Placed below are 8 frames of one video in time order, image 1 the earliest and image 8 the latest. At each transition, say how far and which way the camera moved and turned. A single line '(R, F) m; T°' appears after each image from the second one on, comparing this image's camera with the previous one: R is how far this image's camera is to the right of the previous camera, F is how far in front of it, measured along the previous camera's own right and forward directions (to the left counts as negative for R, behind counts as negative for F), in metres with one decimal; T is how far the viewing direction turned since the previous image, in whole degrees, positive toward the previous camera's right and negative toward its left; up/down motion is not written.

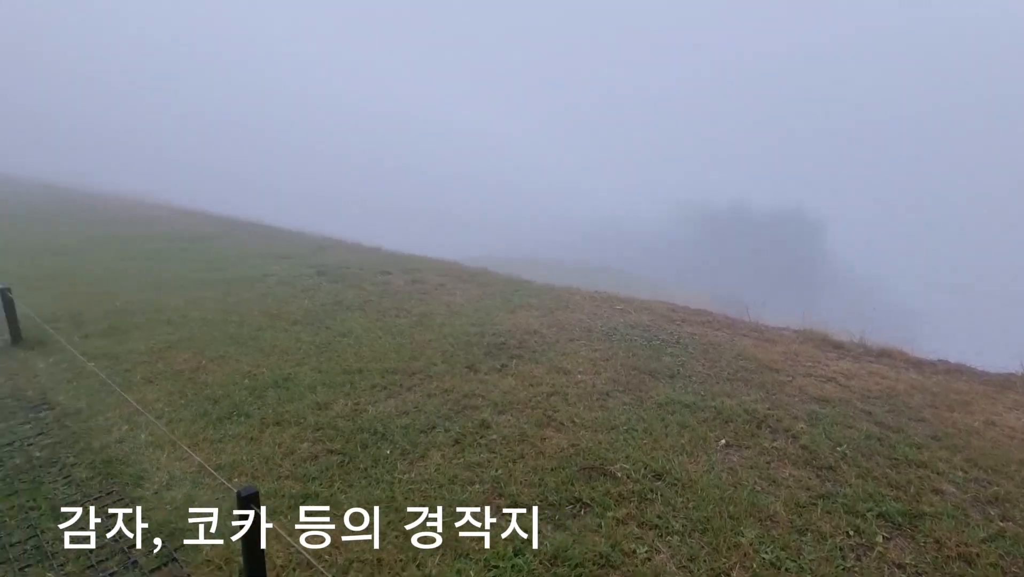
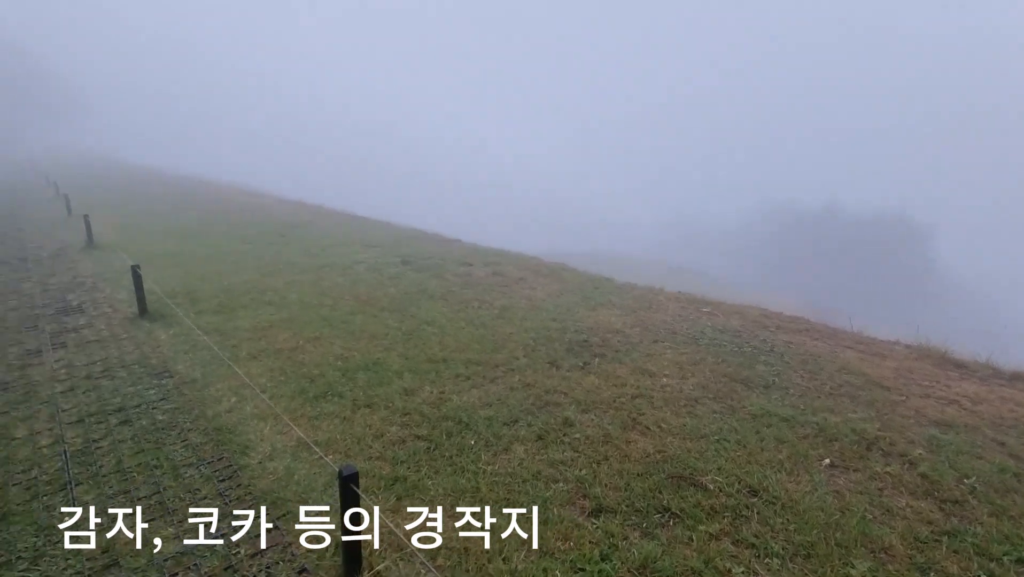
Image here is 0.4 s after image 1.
(-0.2, 0.0) m; -8°
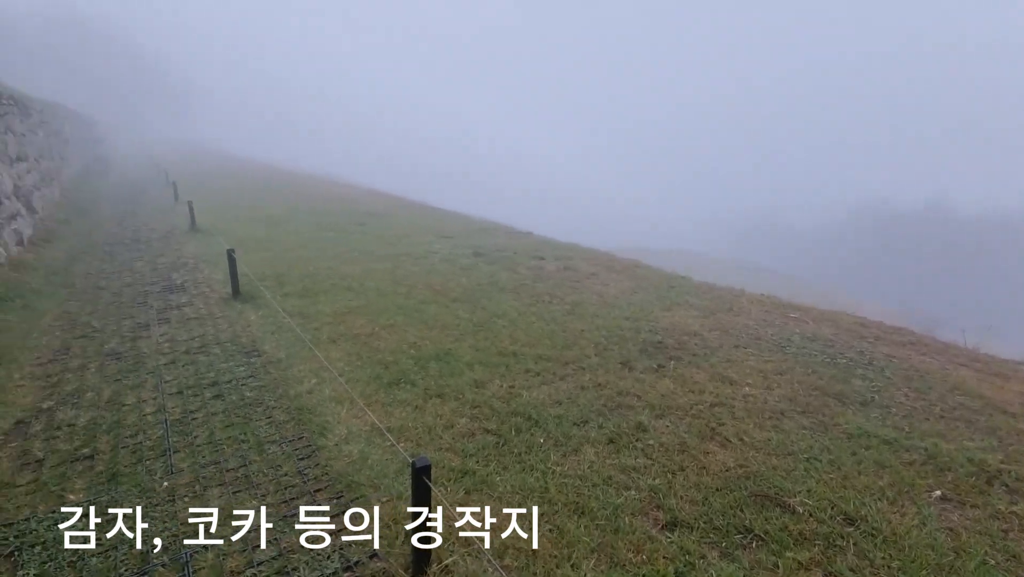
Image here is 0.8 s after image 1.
(-0.1, +0.1) m; -7°
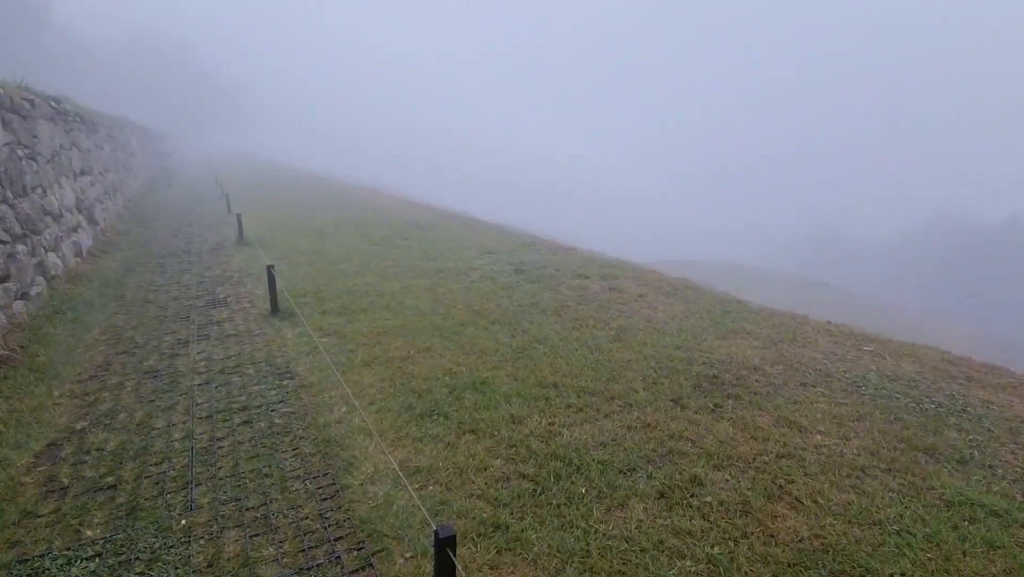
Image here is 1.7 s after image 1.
(0.0, +0.4) m; -5°
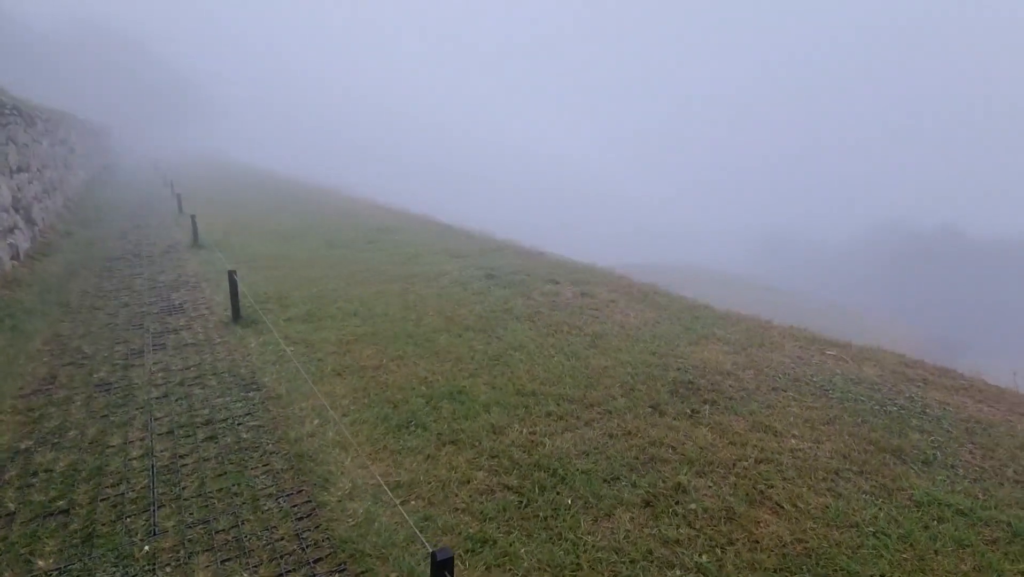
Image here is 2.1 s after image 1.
(-0.2, +0.1) m; +4°
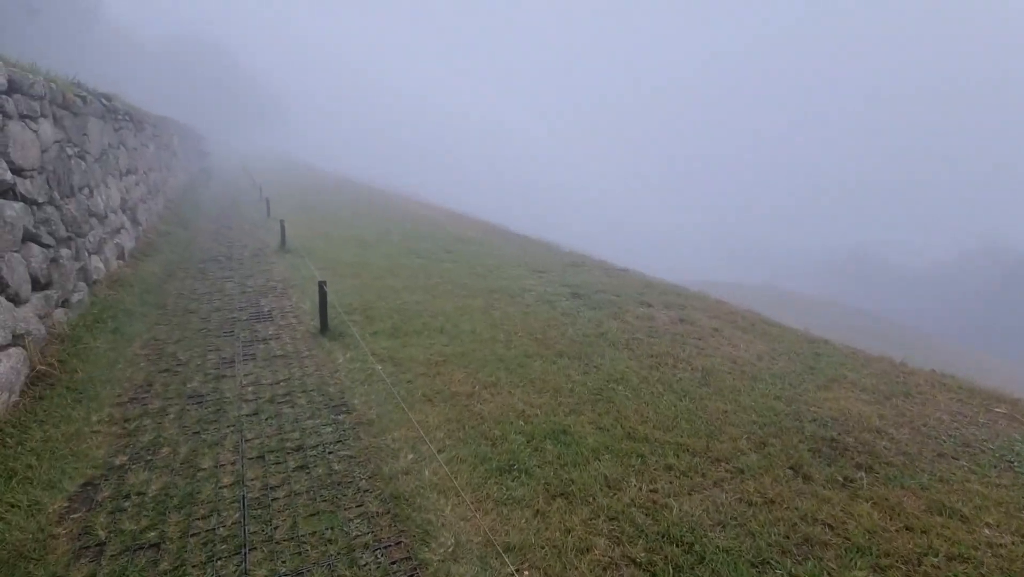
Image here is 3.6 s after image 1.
(-0.6, +0.6) m; -6°
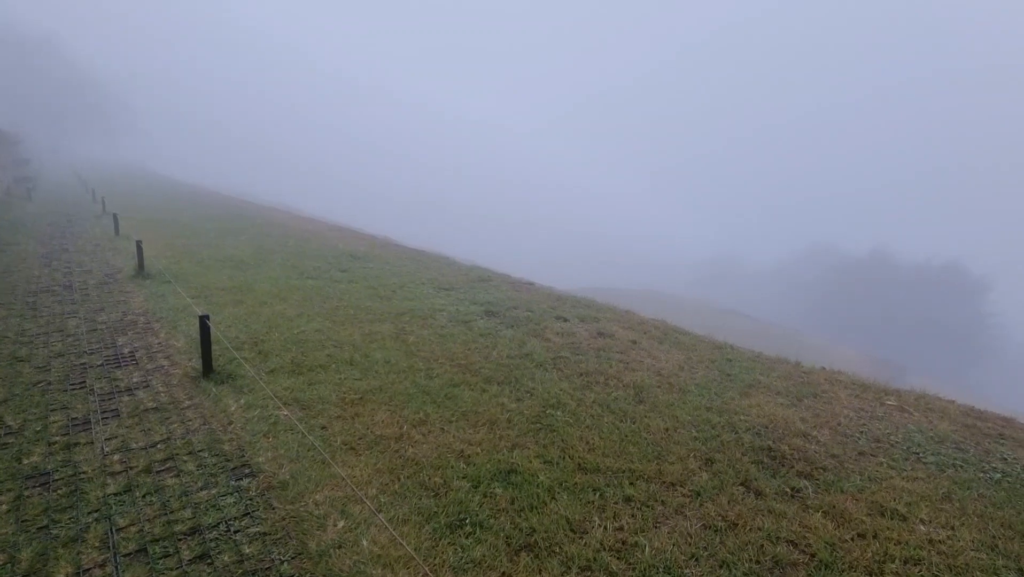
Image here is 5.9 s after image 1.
(-0.5, +0.5) m; +12°
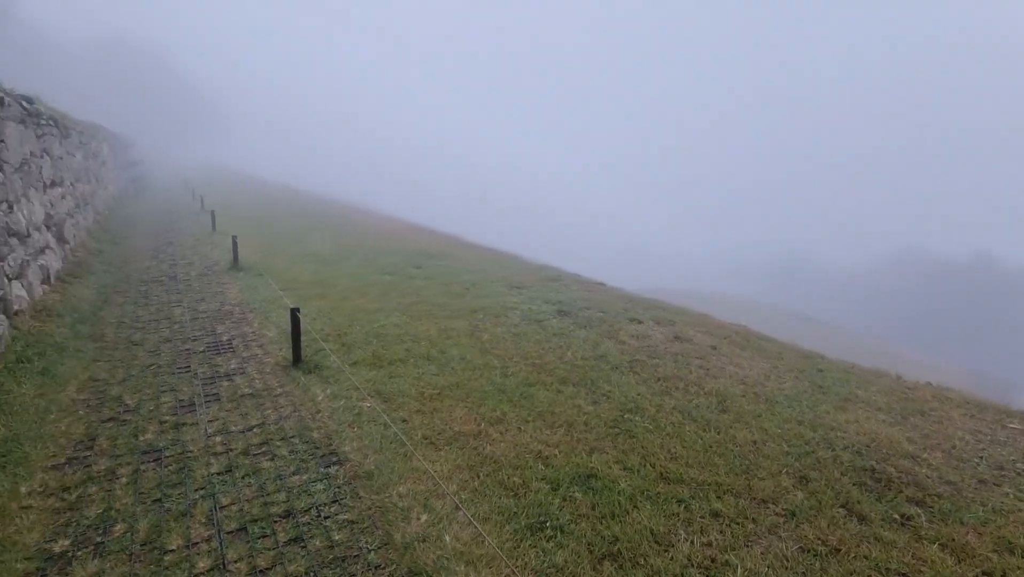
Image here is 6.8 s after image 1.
(-0.2, +0.1) m; -7°
